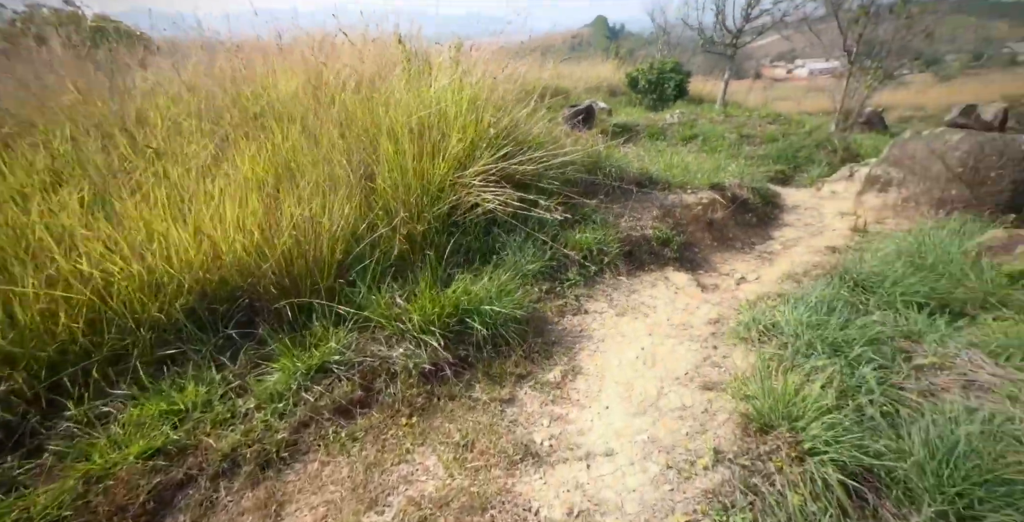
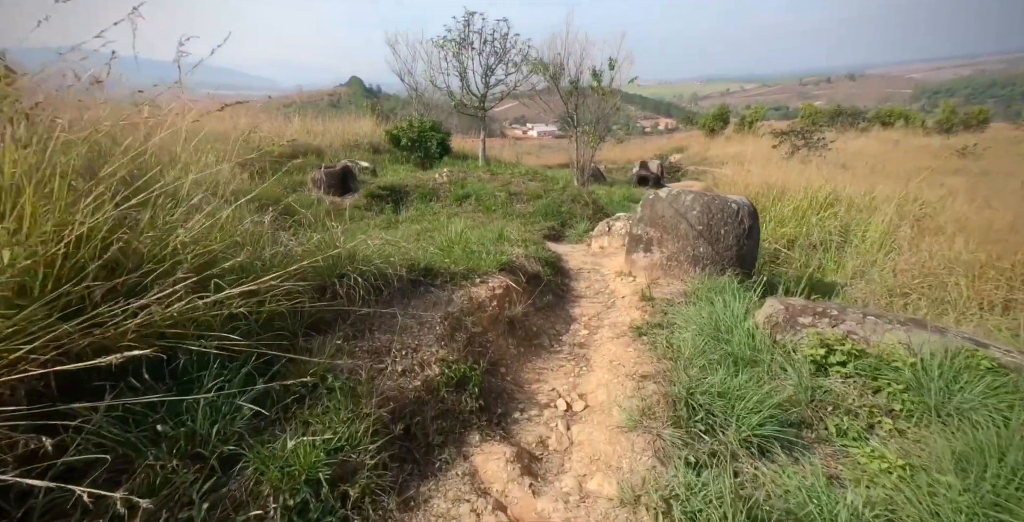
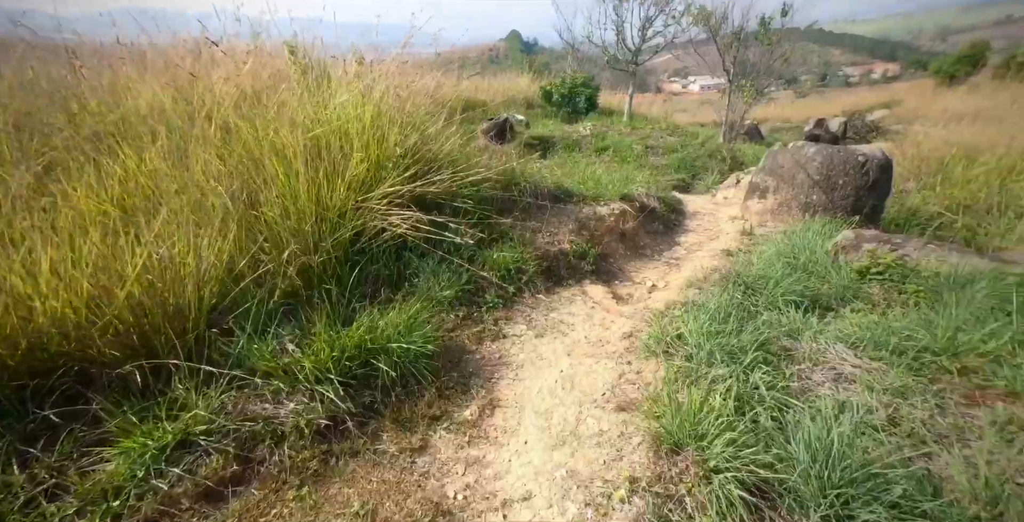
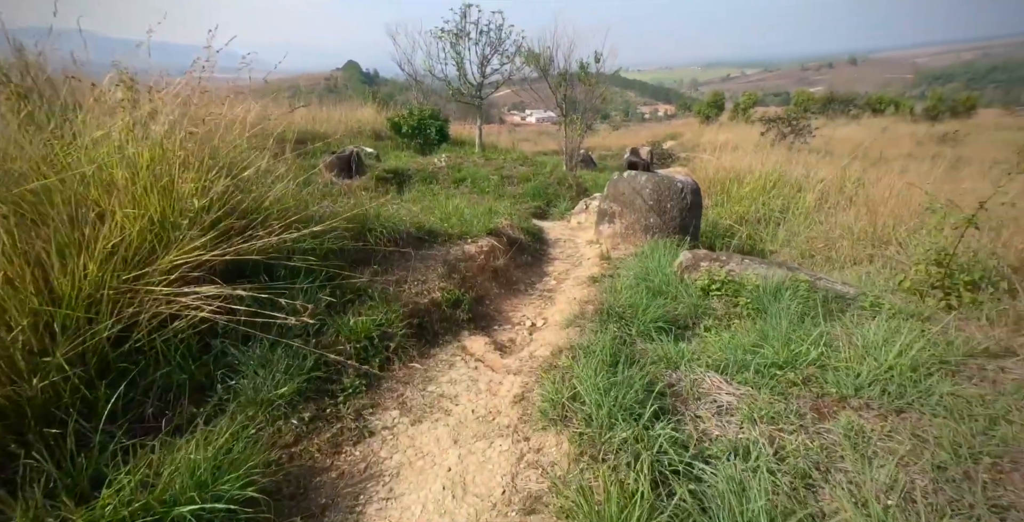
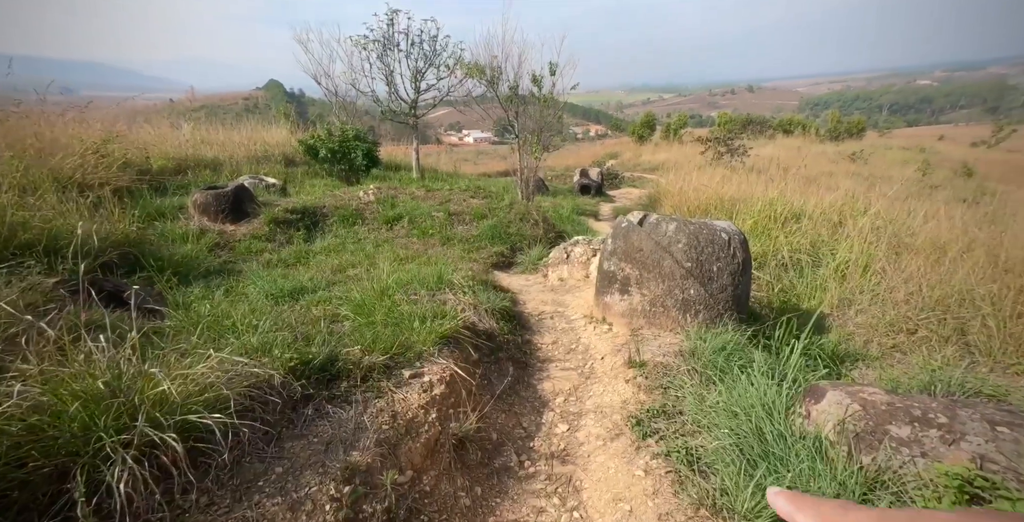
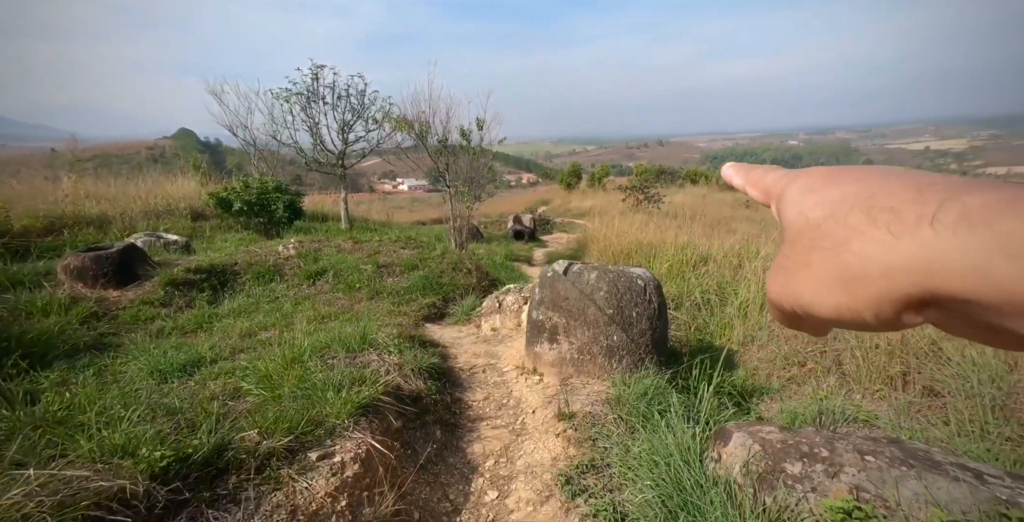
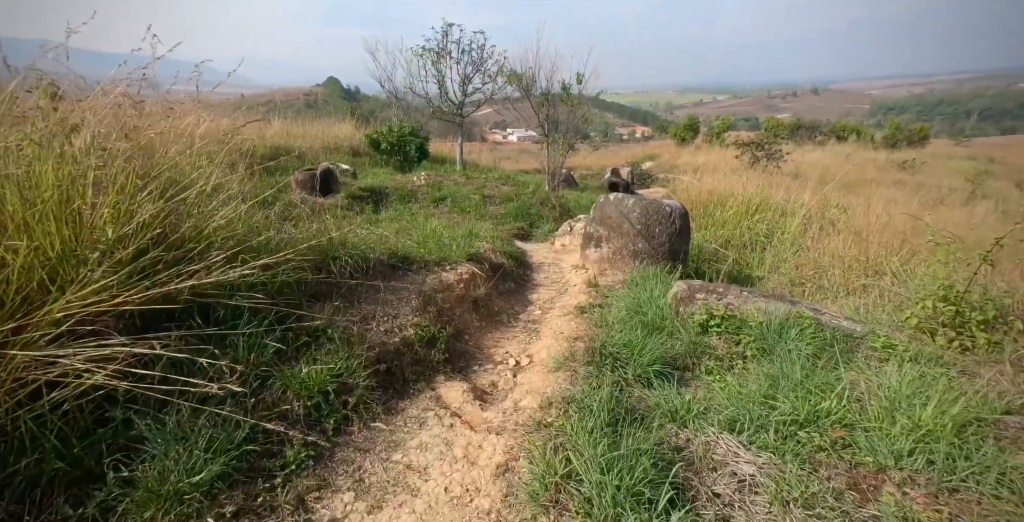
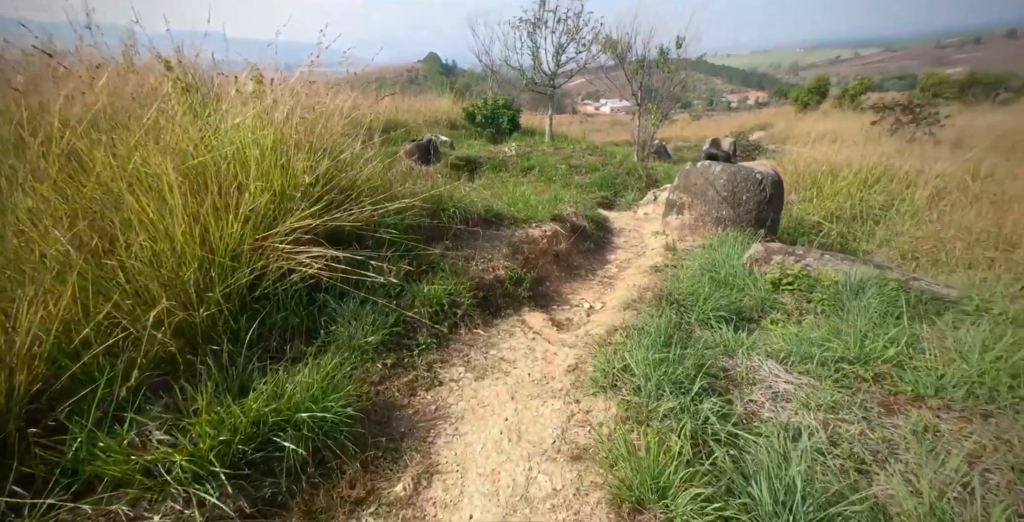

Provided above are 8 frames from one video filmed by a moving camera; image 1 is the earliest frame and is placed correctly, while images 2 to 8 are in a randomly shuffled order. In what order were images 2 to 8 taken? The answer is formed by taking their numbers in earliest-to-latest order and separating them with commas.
3, 8, 4, 7, 2, 5, 6
